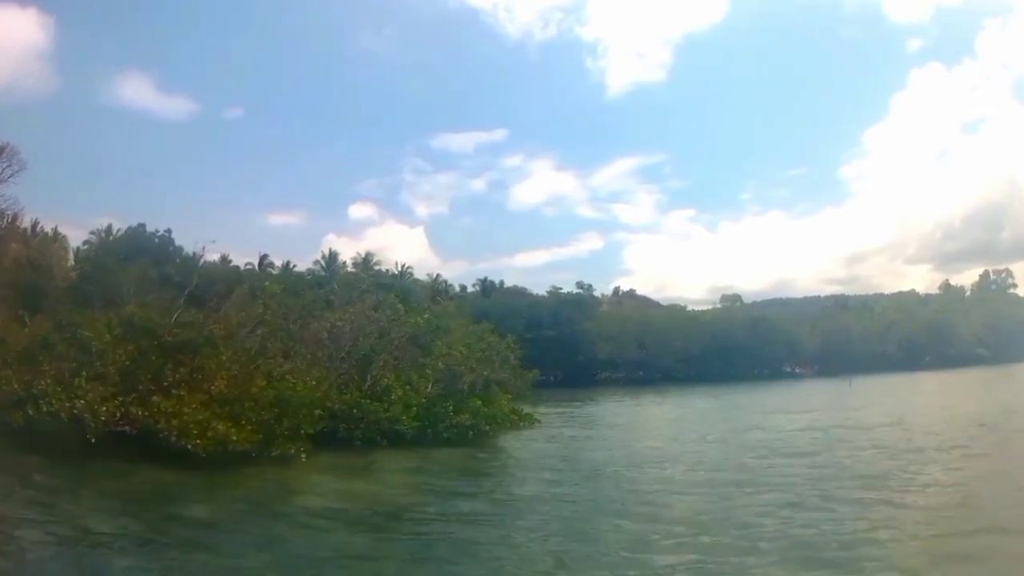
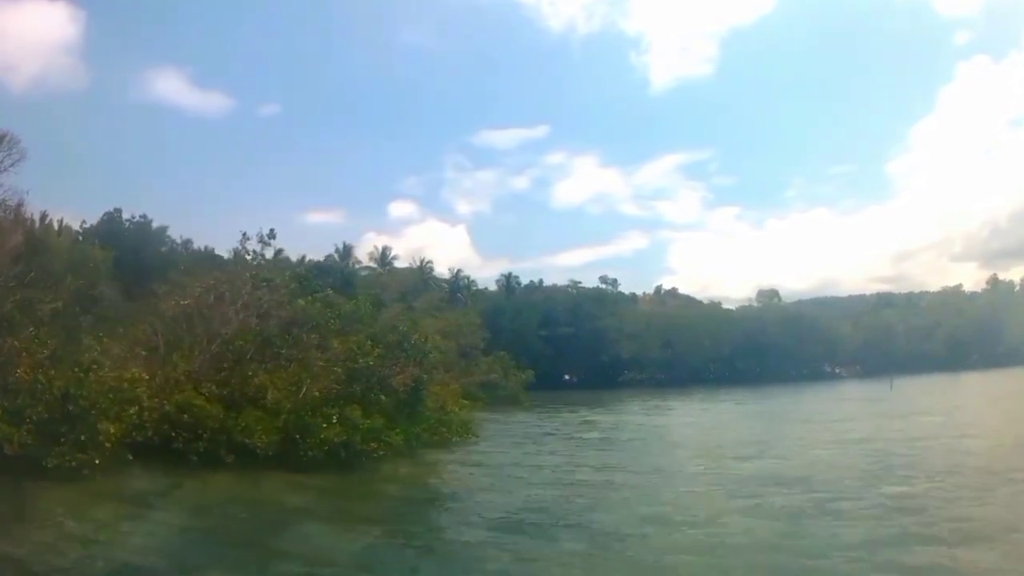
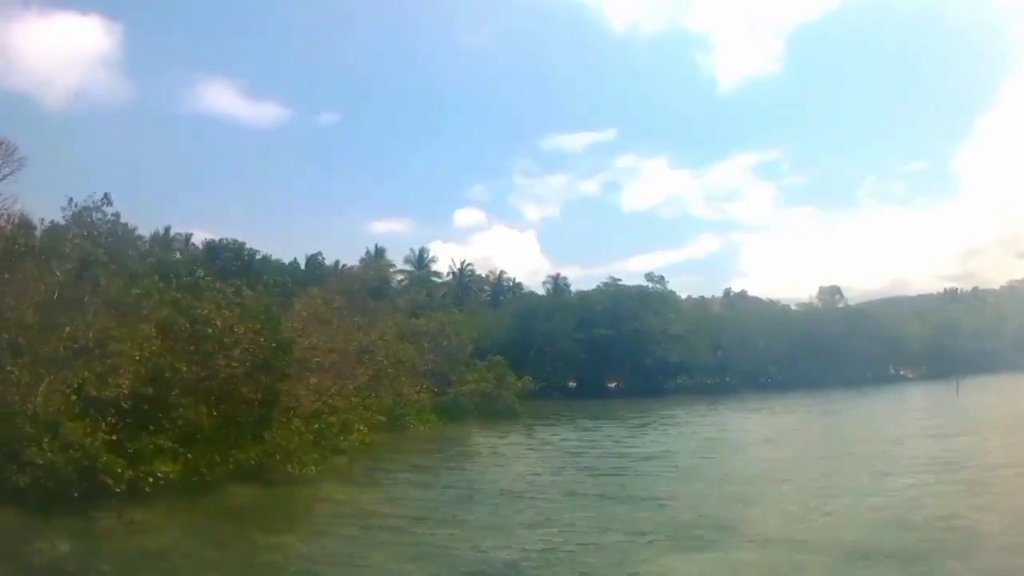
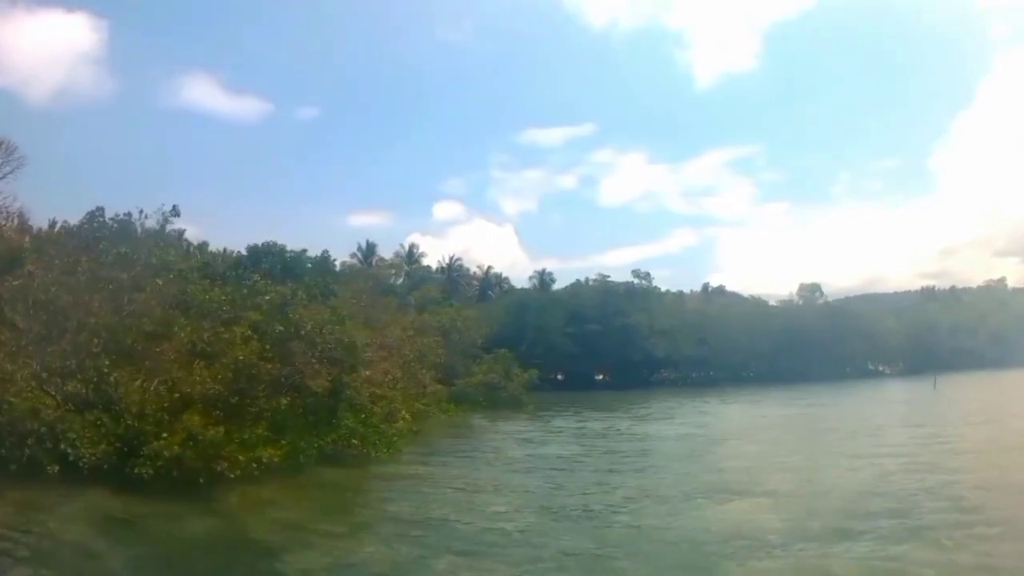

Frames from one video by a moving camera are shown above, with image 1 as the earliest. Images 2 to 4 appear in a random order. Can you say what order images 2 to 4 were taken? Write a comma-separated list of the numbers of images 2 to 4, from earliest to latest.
2, 4, 3
